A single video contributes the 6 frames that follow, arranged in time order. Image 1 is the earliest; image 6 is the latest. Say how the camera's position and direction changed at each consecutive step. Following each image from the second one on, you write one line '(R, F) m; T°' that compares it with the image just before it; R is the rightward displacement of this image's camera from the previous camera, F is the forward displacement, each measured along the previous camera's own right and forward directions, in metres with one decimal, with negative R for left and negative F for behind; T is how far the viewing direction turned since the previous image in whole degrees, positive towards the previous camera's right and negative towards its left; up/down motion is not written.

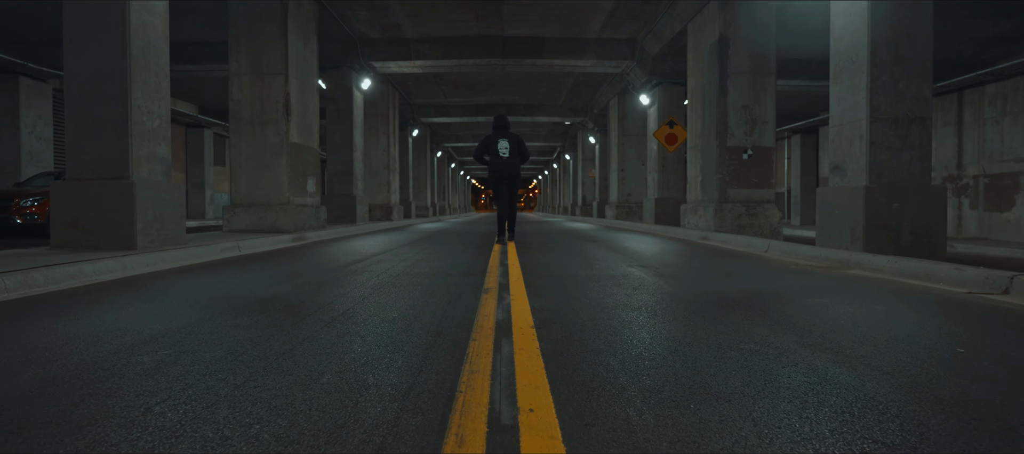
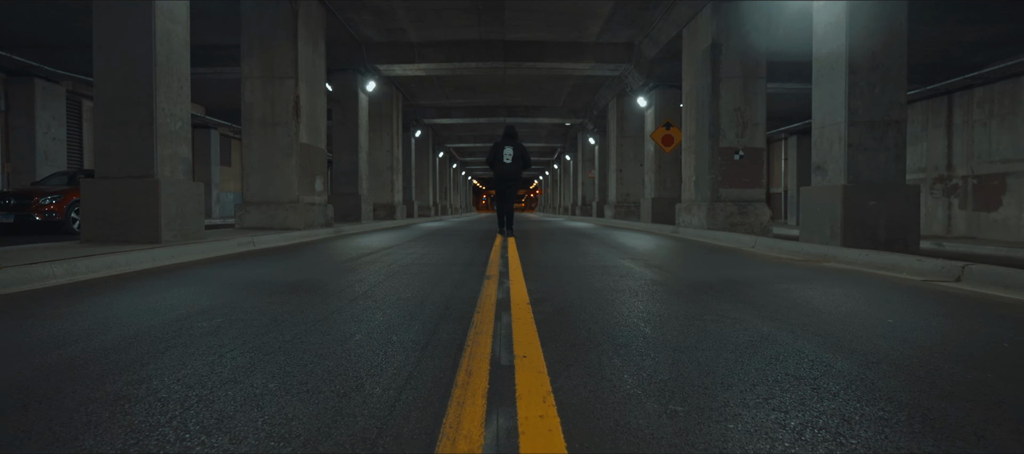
(0.0, -0.6) m; 0°
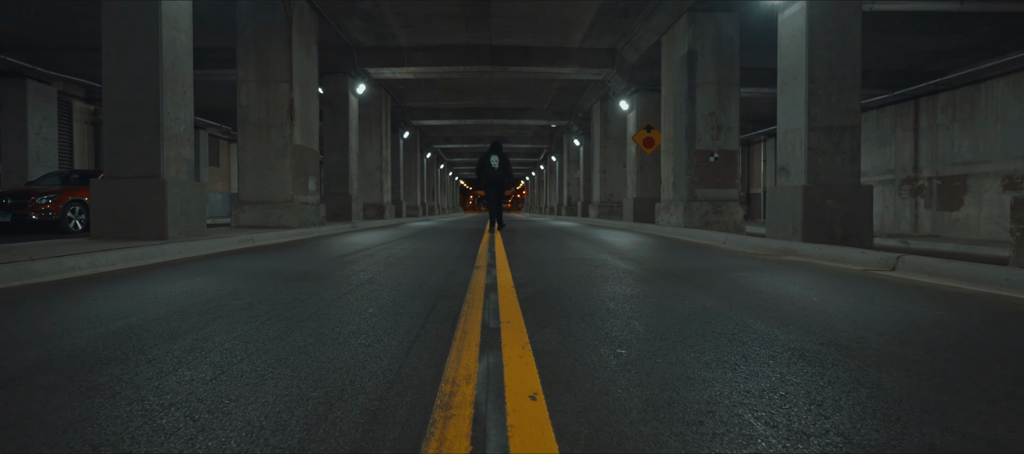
(0.0, -0.7) m; +1°
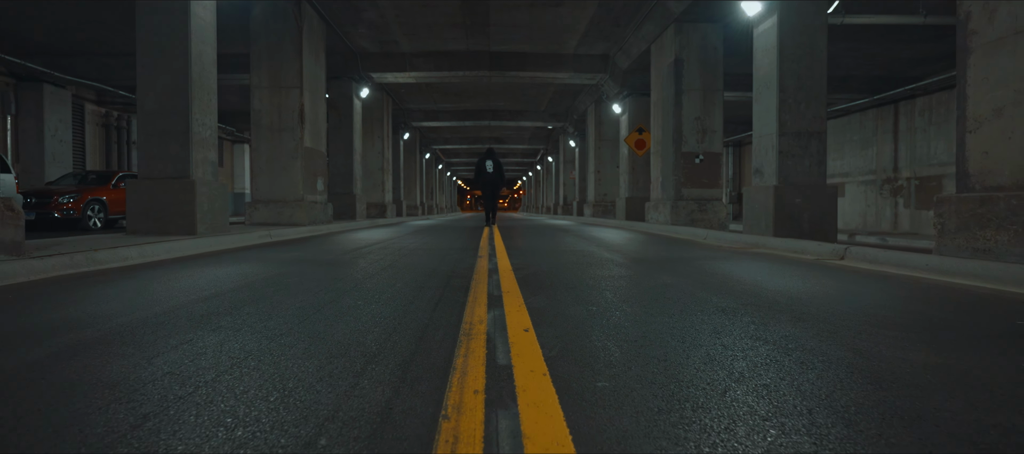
(0.0, -1.0) m; 0°
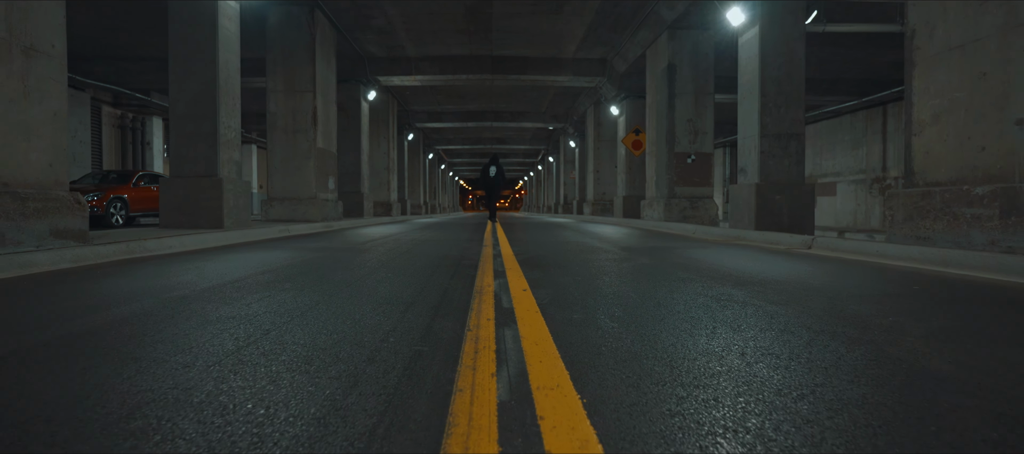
(0.0, -0.9) m; 0°
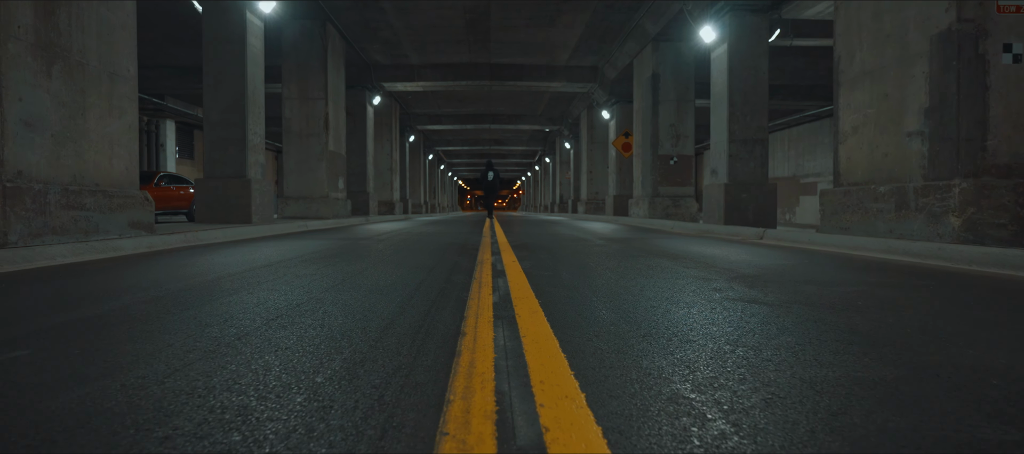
(+0.1, -1.4) m; 0°
